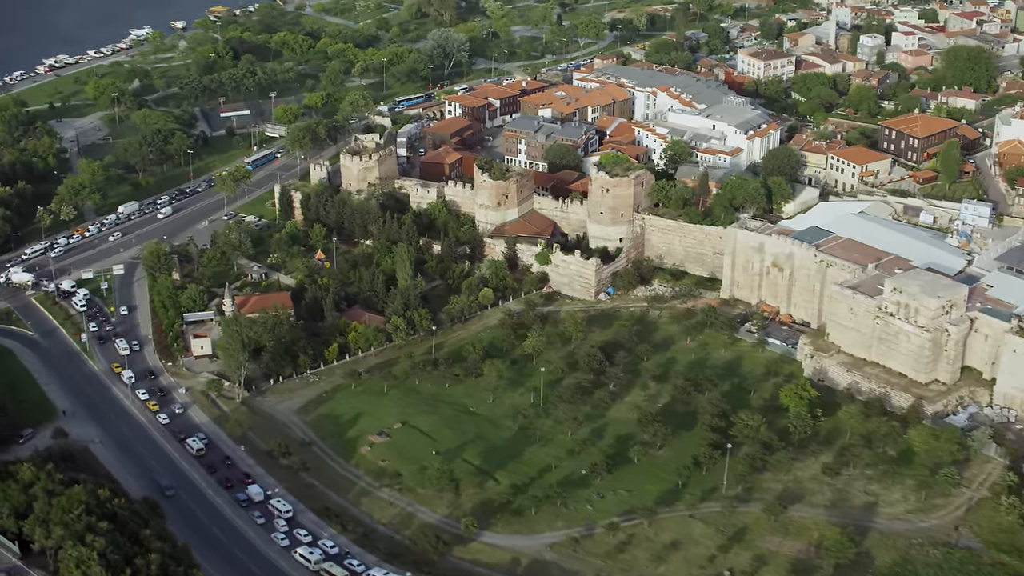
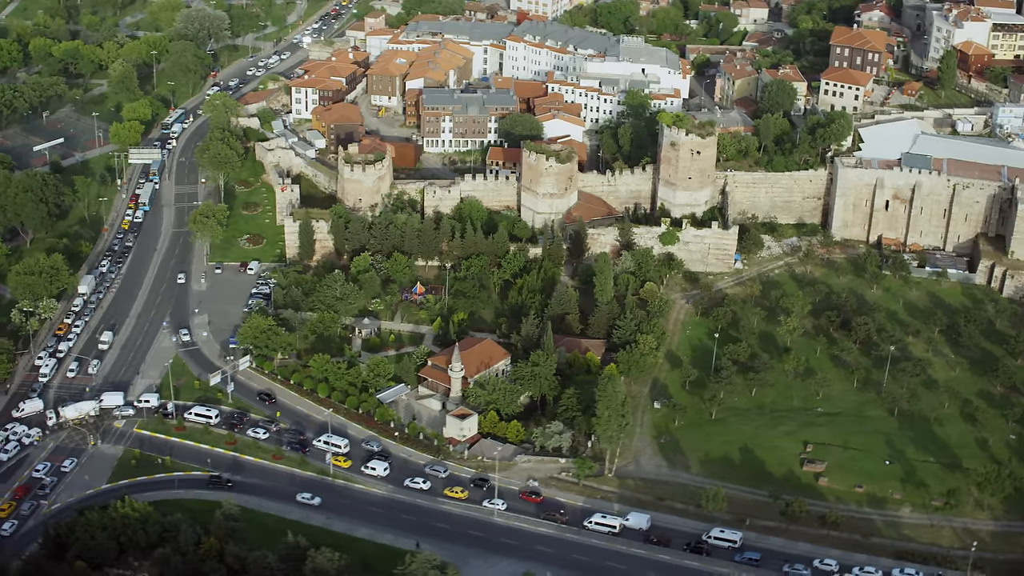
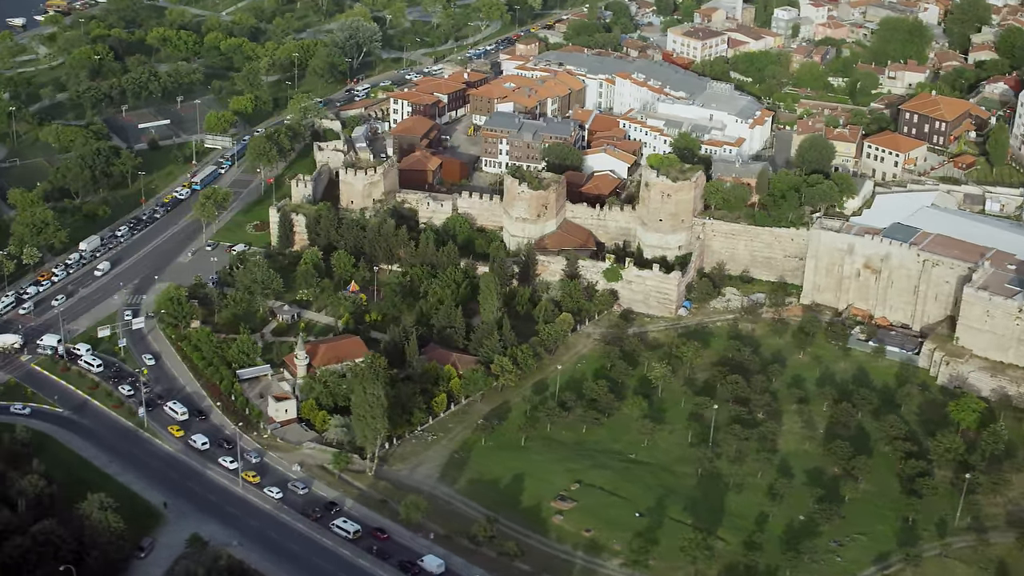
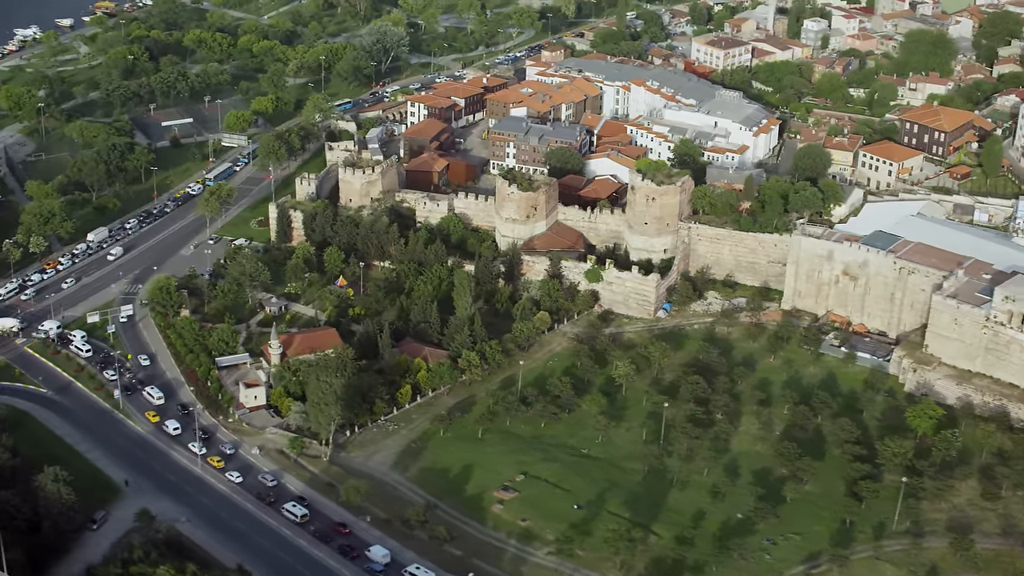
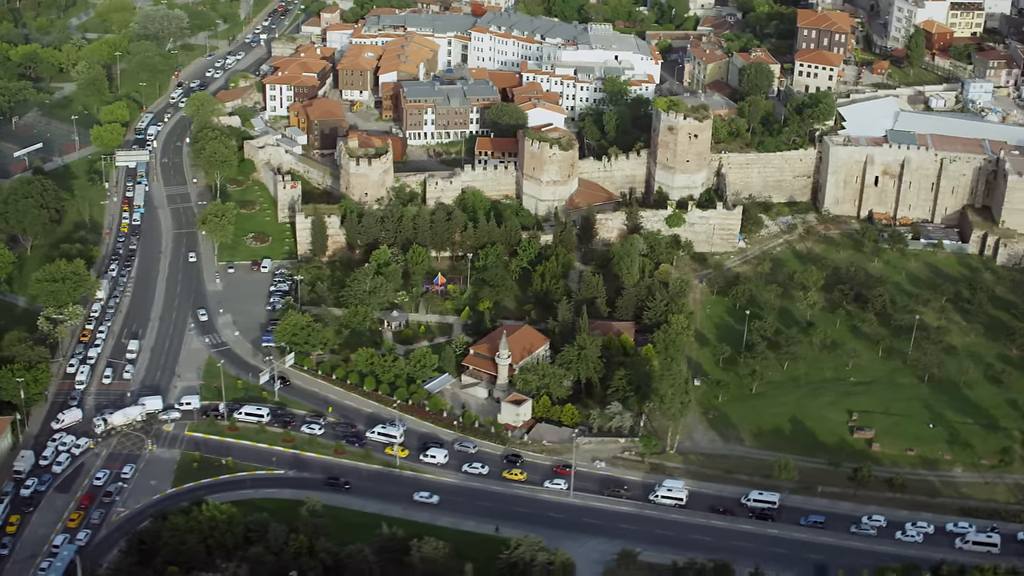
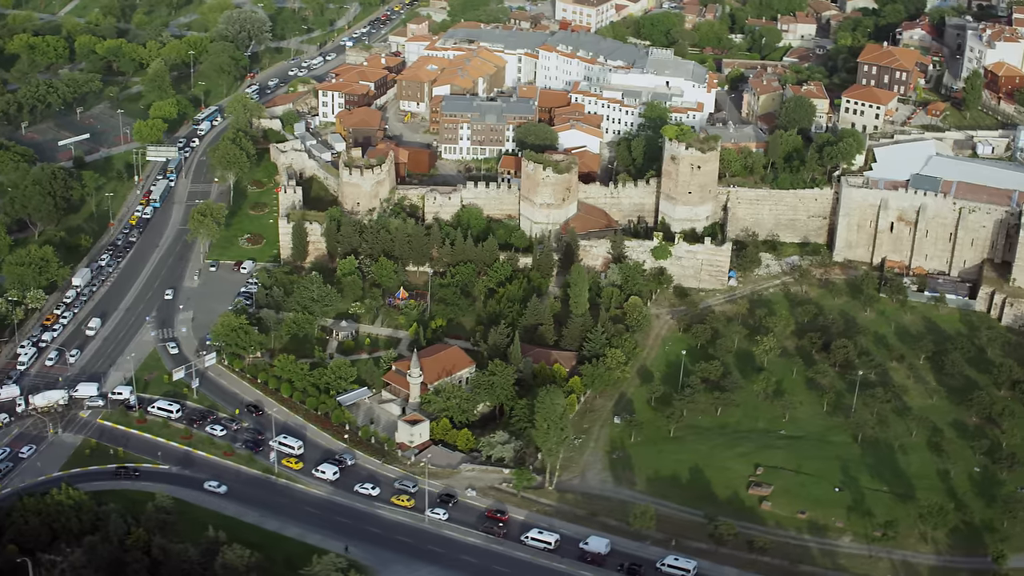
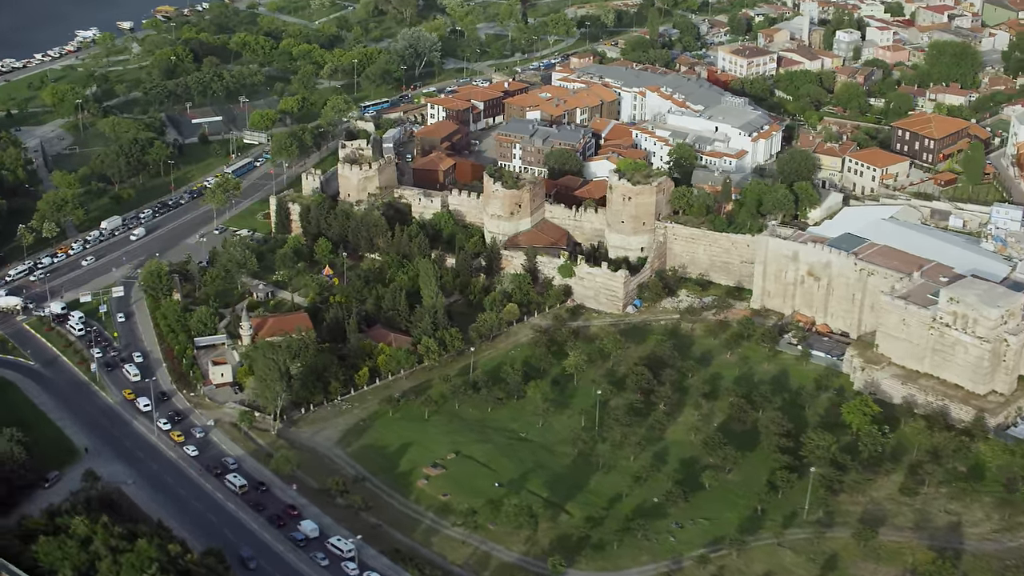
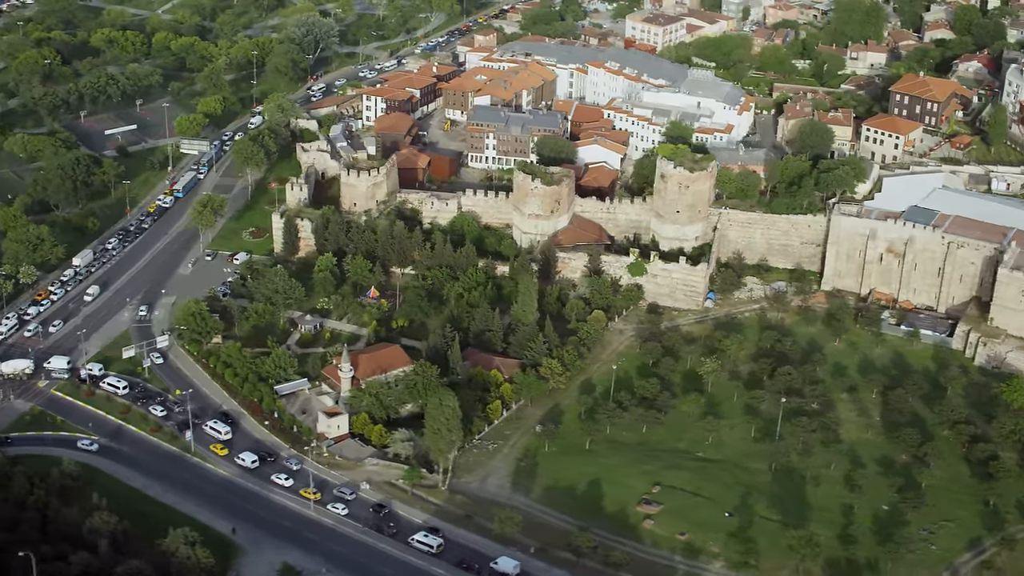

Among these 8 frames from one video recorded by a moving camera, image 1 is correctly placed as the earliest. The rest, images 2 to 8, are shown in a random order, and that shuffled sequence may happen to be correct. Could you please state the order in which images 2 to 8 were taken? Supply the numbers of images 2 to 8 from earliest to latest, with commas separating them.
7, 4, 3, 8, 6, 2, 5
